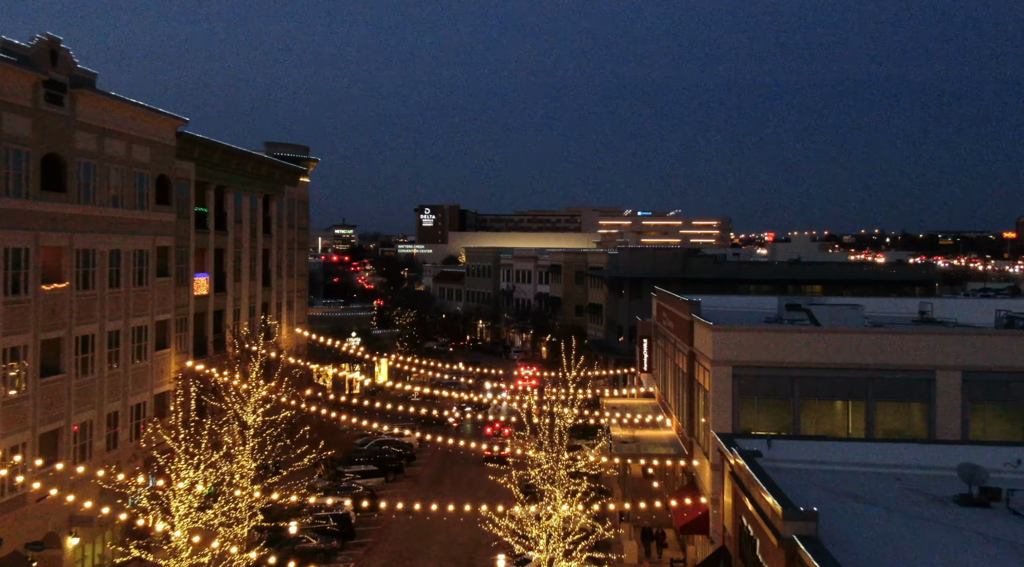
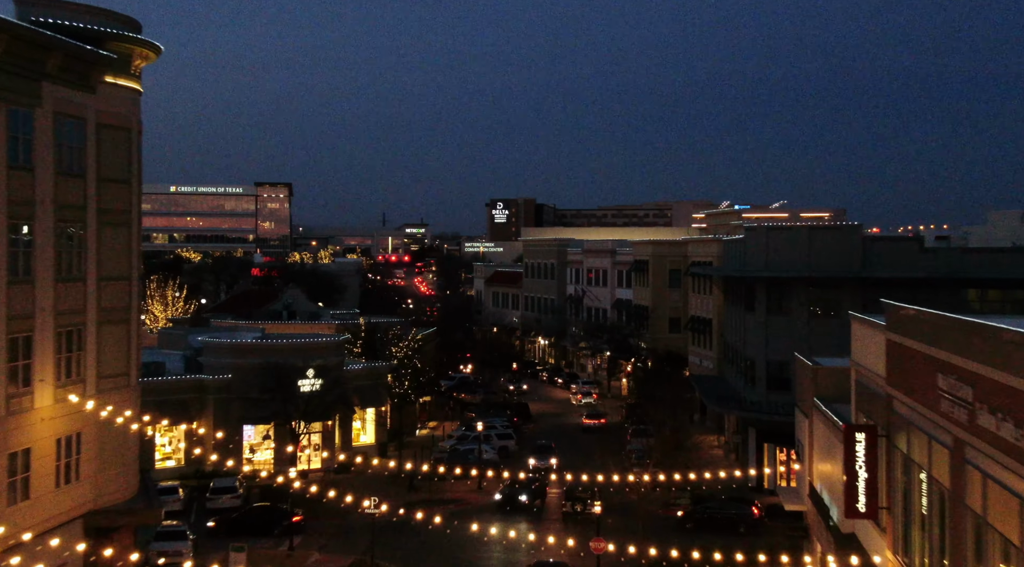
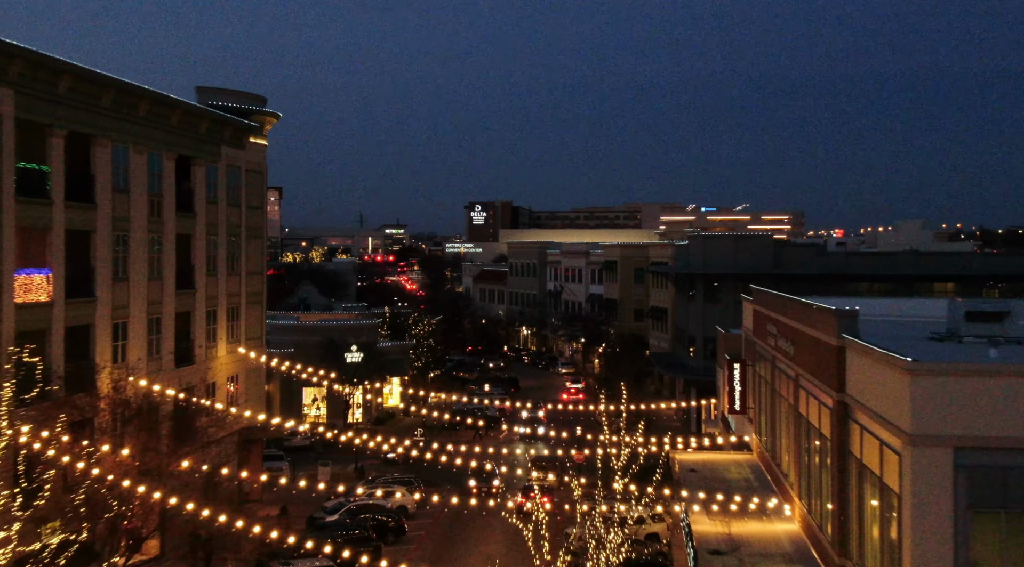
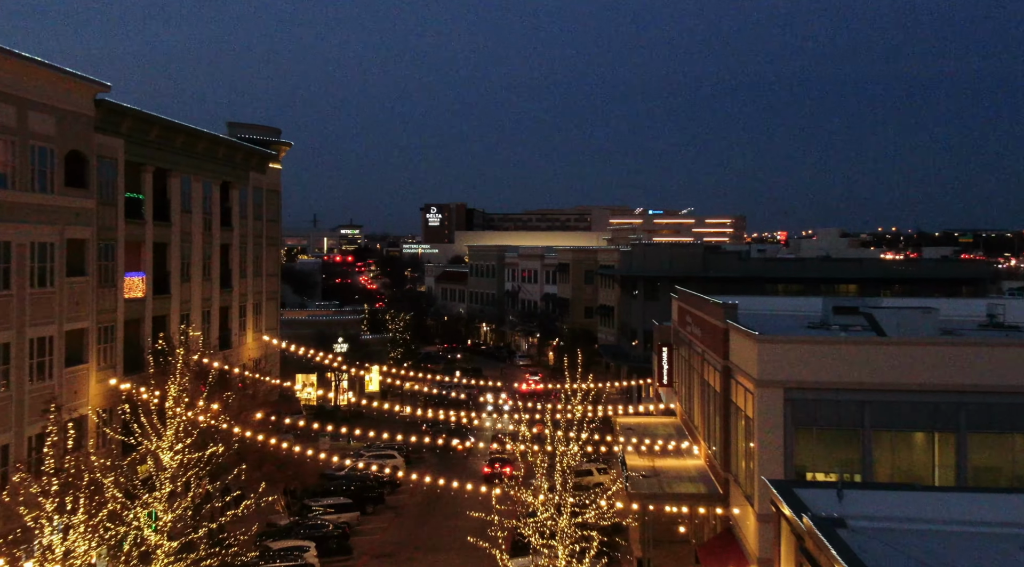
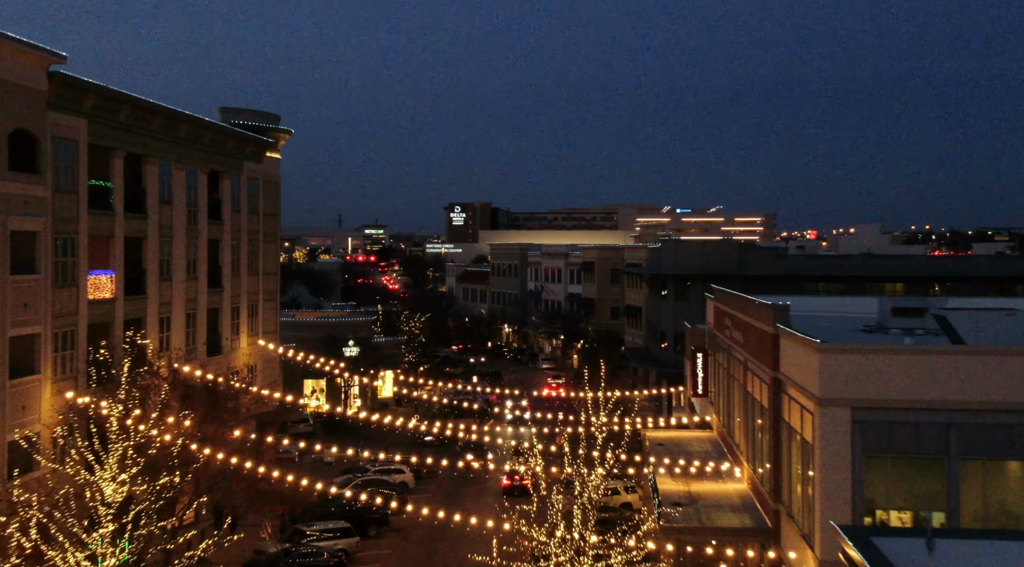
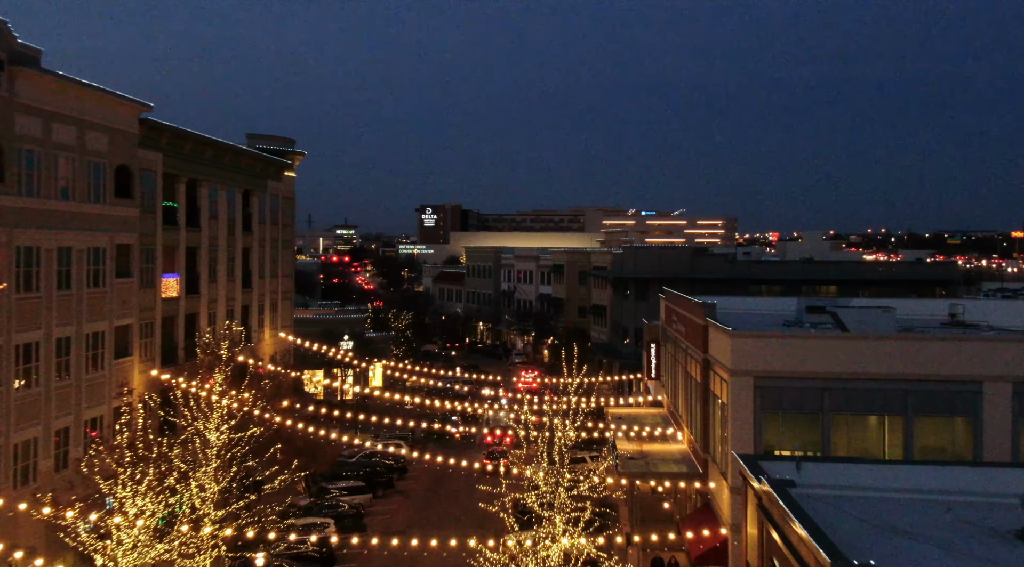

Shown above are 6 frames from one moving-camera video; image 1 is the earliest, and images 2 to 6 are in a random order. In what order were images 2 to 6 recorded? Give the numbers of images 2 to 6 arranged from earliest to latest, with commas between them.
6, 4, 5, 3, 2
